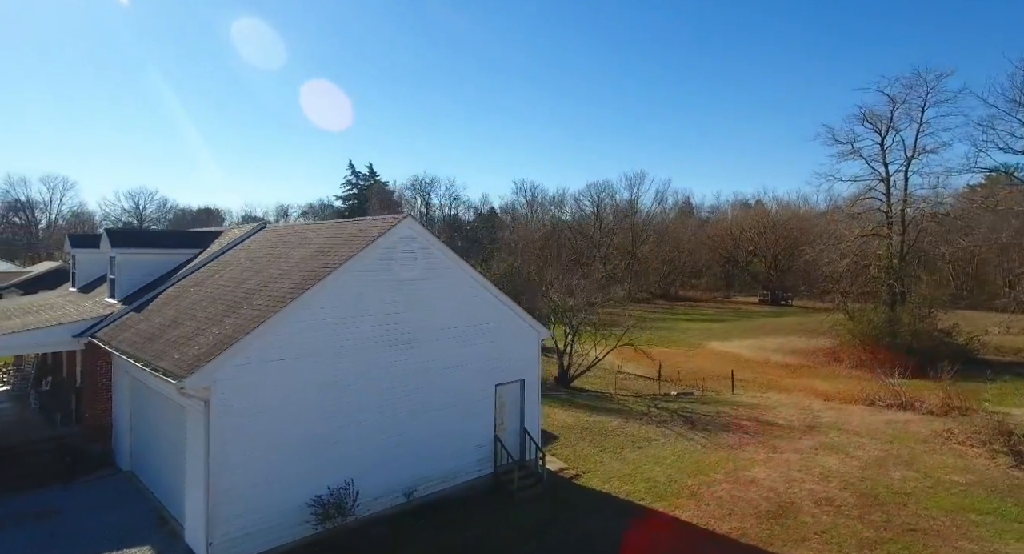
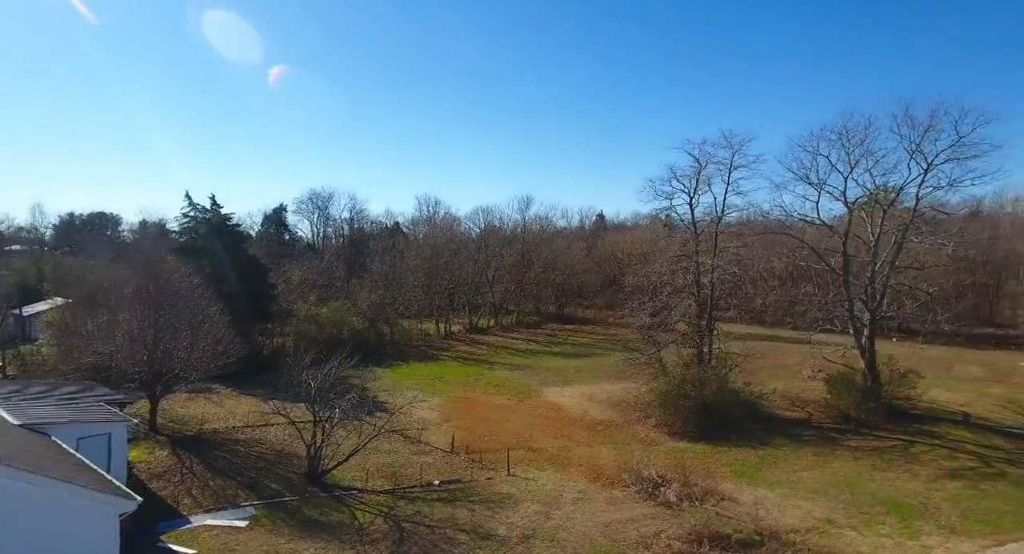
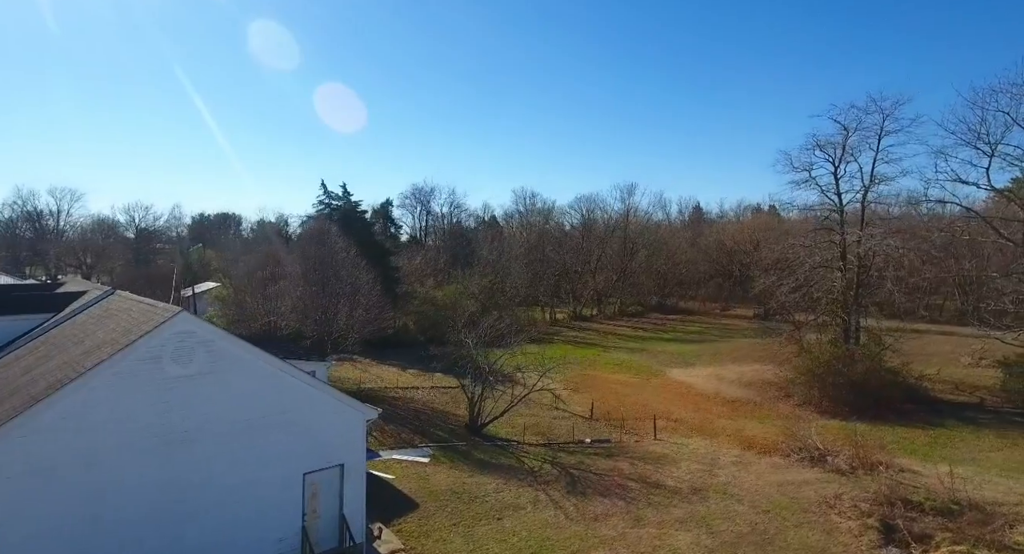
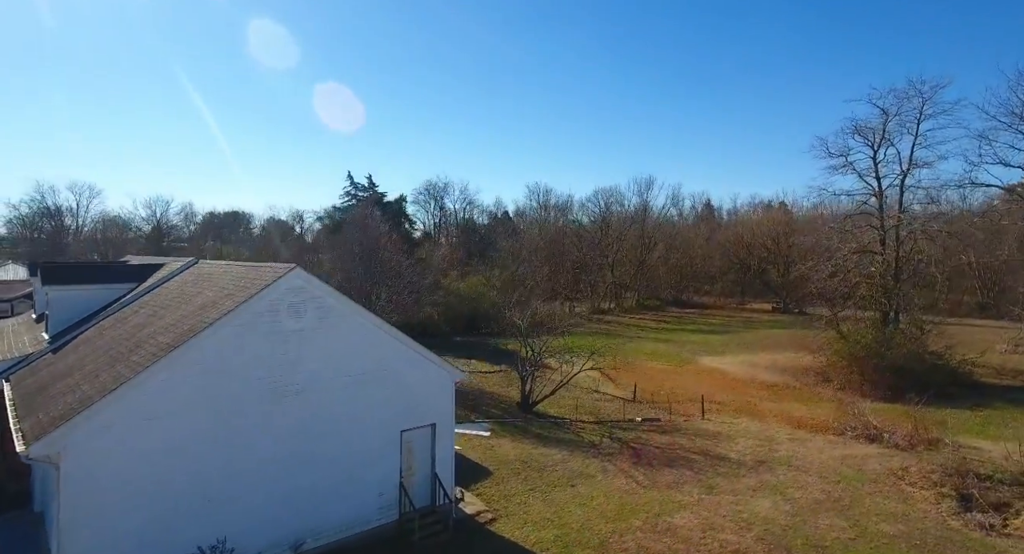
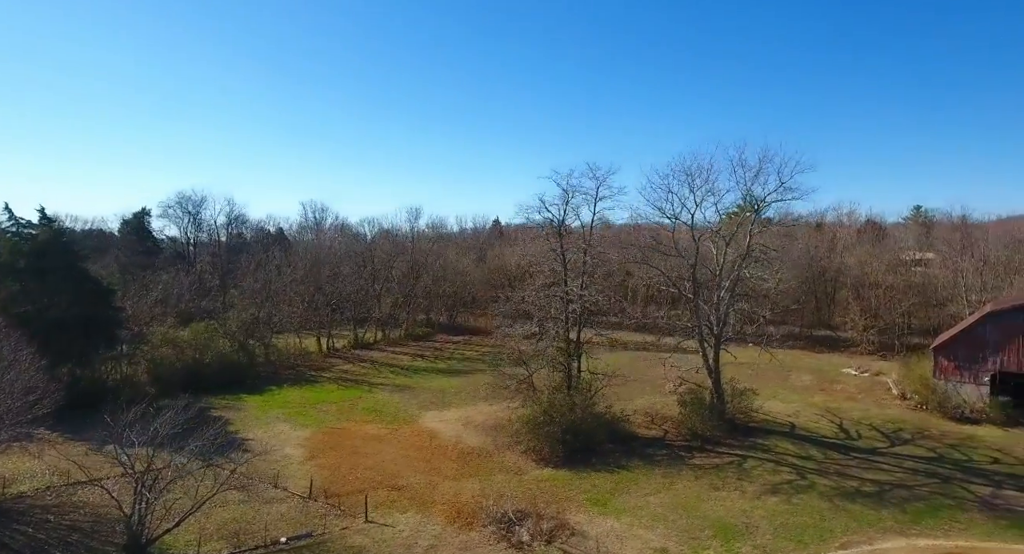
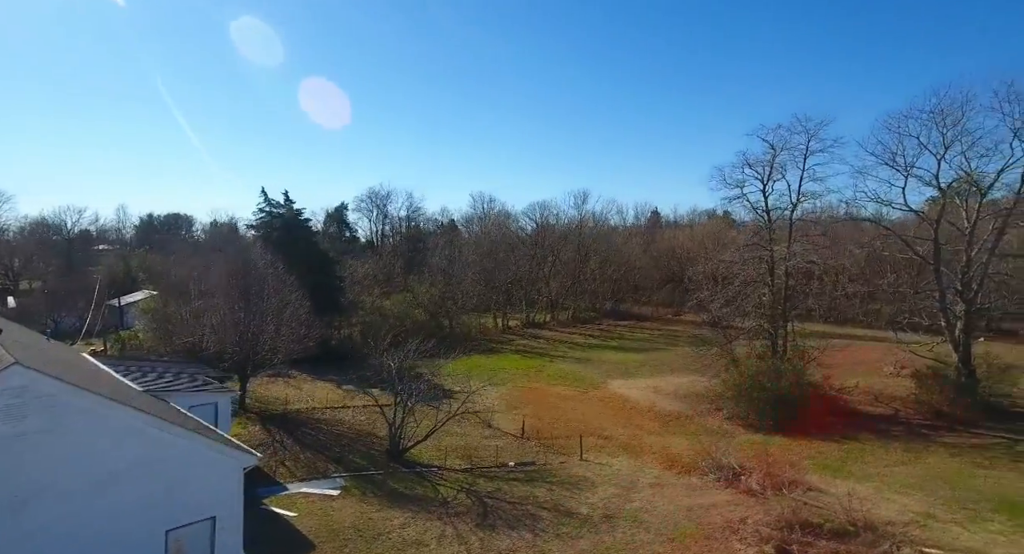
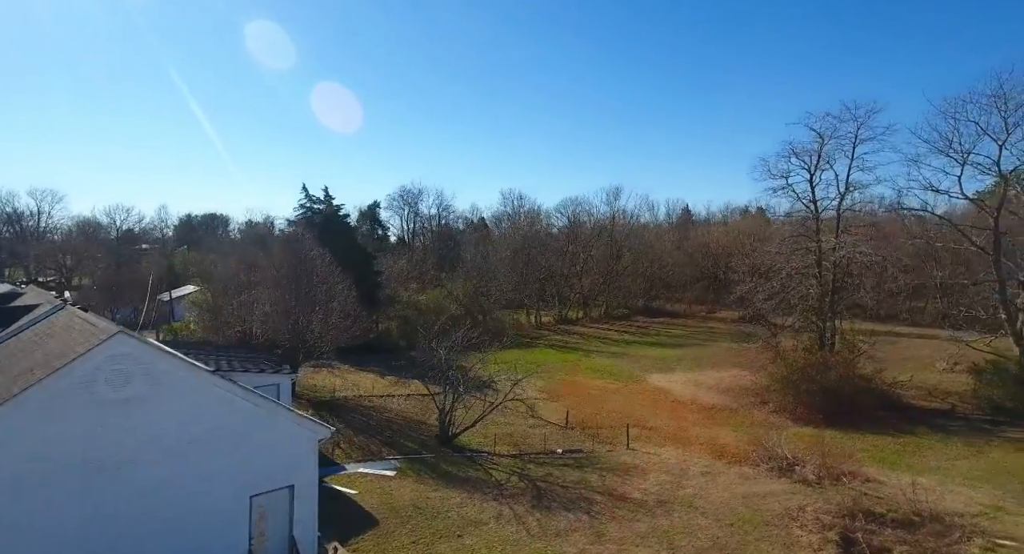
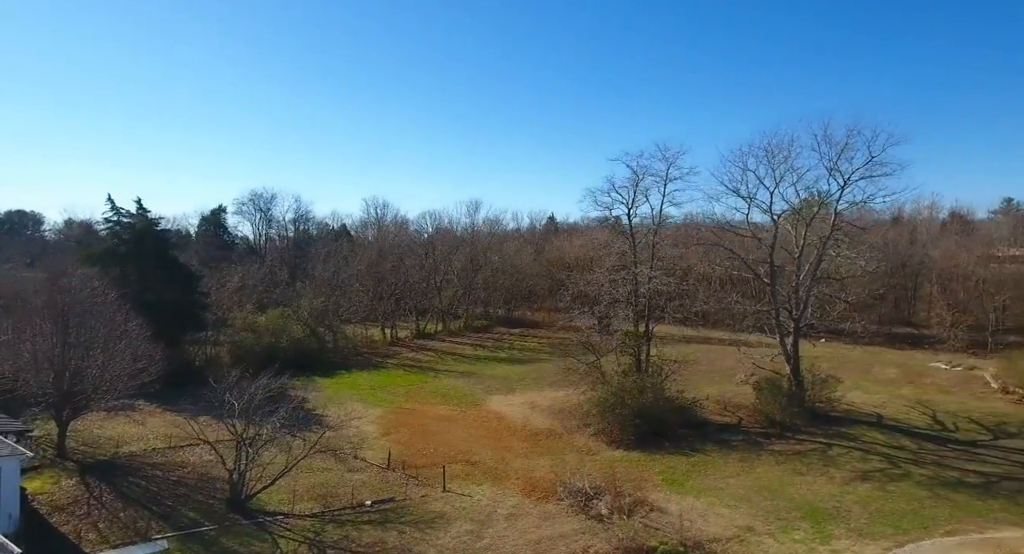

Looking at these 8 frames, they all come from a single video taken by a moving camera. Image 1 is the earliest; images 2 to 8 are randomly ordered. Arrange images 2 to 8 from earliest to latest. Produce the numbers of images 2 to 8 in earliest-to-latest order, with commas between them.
4, 3, 7, 6, 2, 8, 5
